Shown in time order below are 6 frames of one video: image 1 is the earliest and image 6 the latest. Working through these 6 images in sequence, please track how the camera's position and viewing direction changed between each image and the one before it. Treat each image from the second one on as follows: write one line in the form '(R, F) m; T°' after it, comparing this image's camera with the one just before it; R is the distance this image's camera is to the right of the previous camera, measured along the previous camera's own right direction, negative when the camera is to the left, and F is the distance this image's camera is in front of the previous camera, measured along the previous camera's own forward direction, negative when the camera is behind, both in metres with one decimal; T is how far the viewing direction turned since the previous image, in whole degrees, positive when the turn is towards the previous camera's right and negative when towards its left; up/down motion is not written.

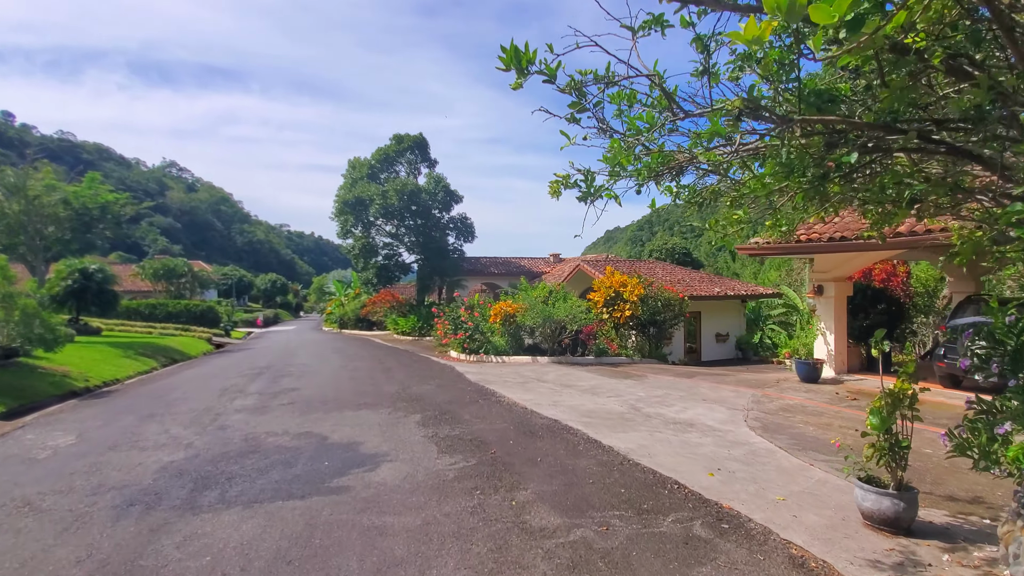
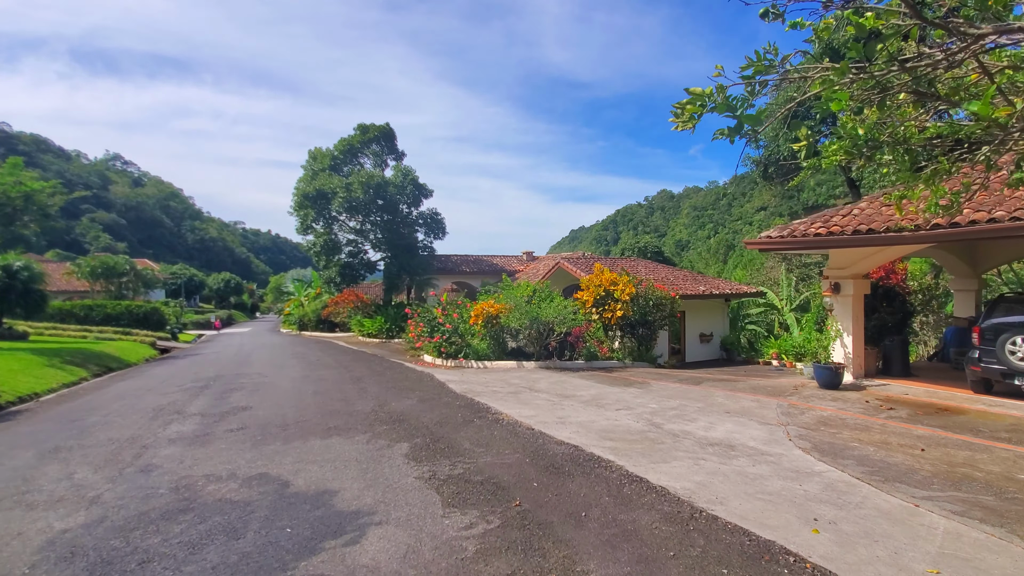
(-0.5, +1.4) m; +4°
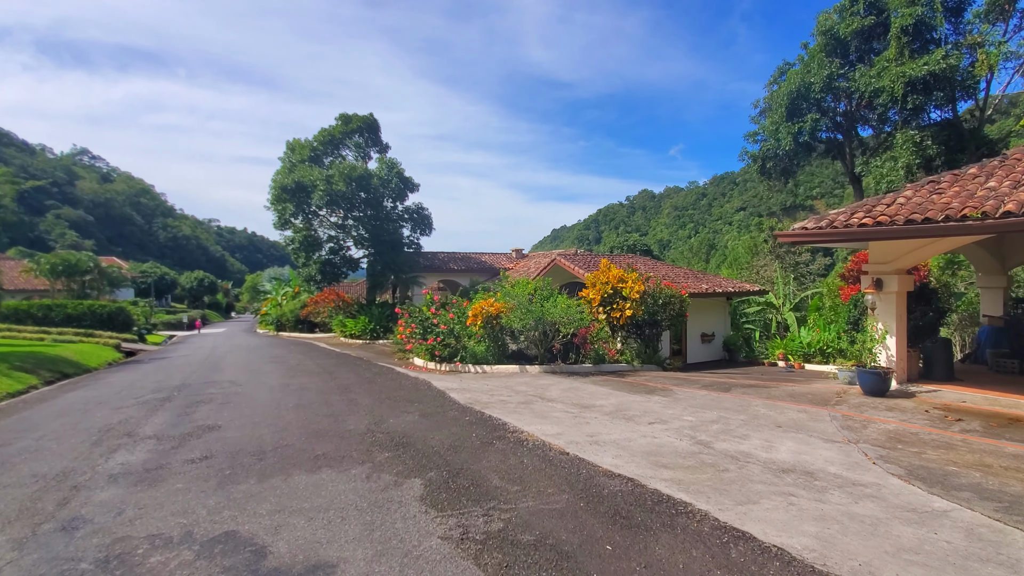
(-0.5, +1.2) m; +2°
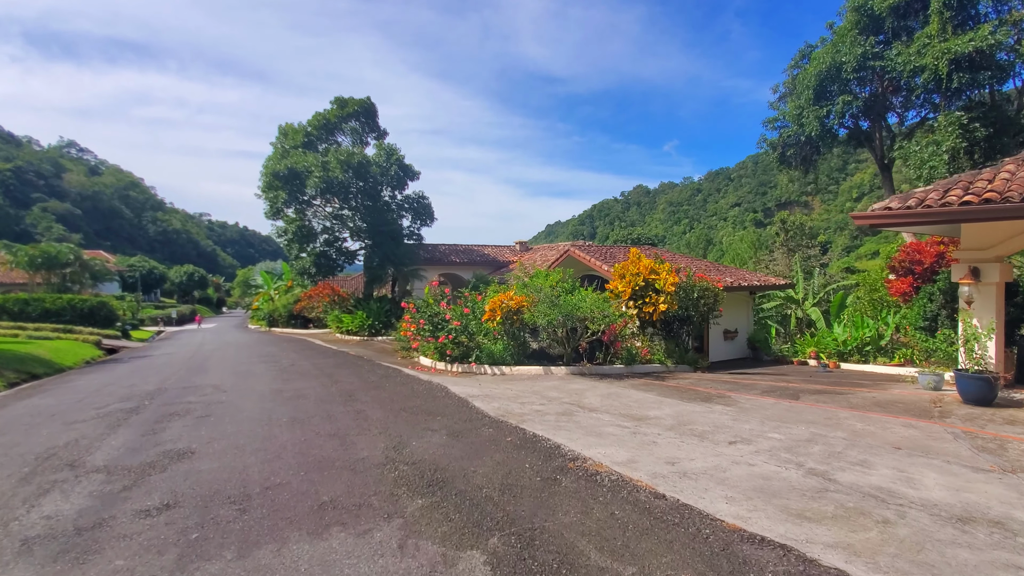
(-0.6, +1.4) m; +1°
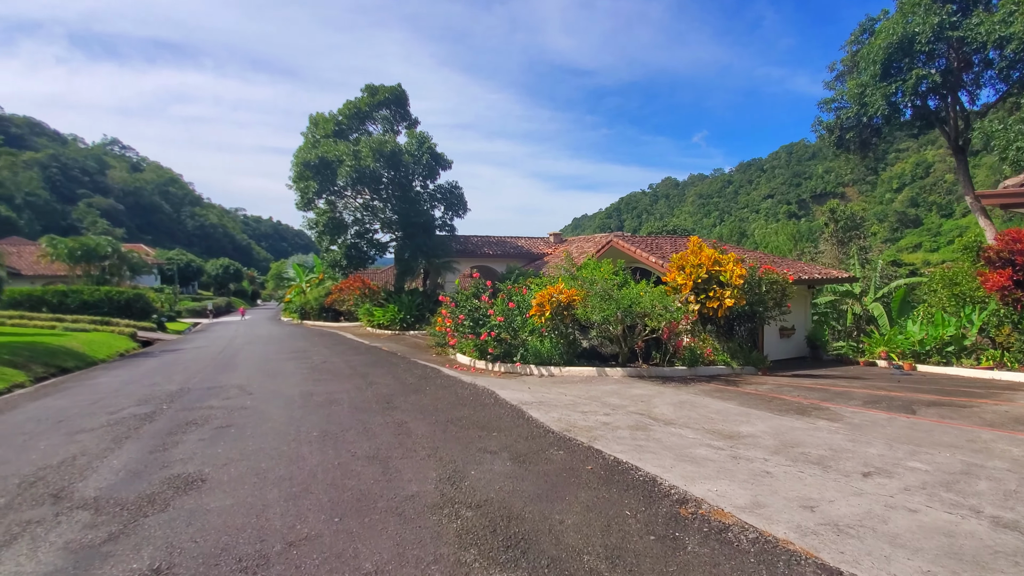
(-0.5, +1.1) m; -3°
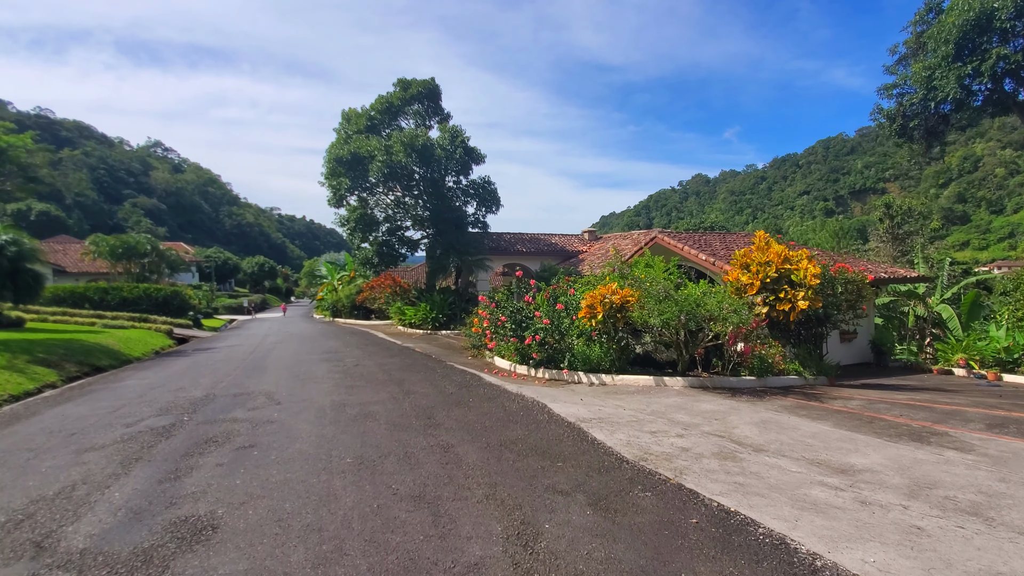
(-0.4, +0.9) m; -3°
